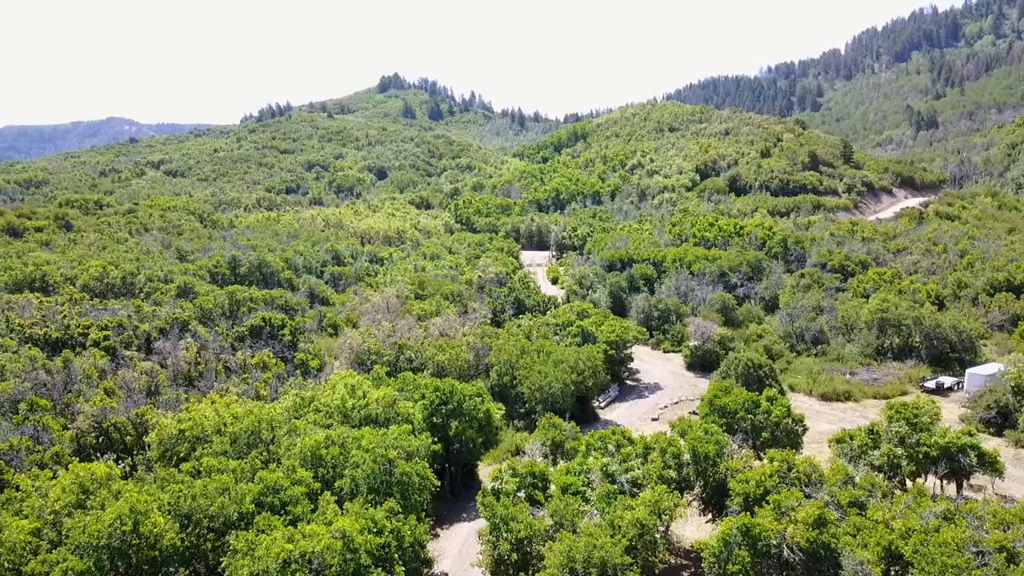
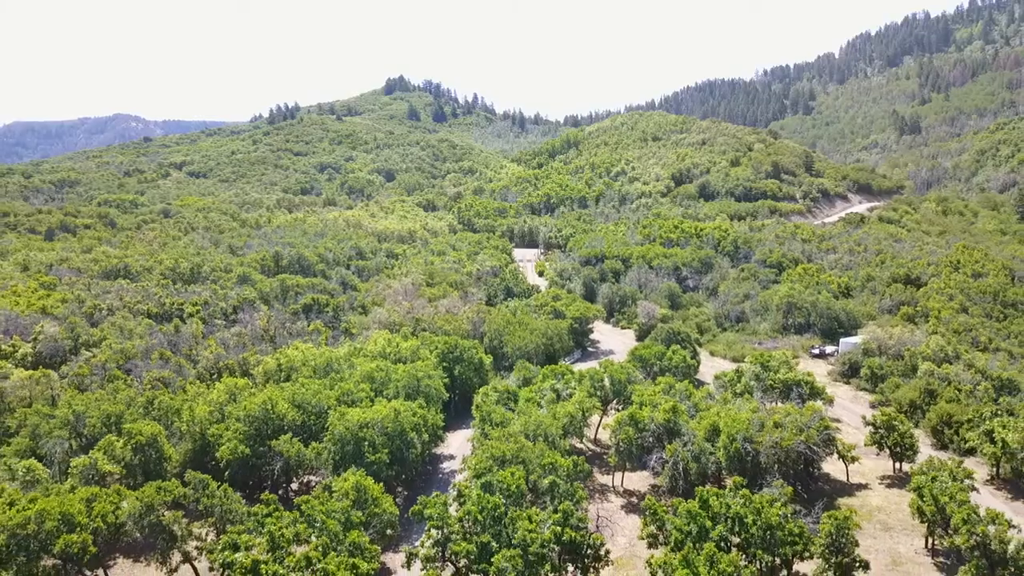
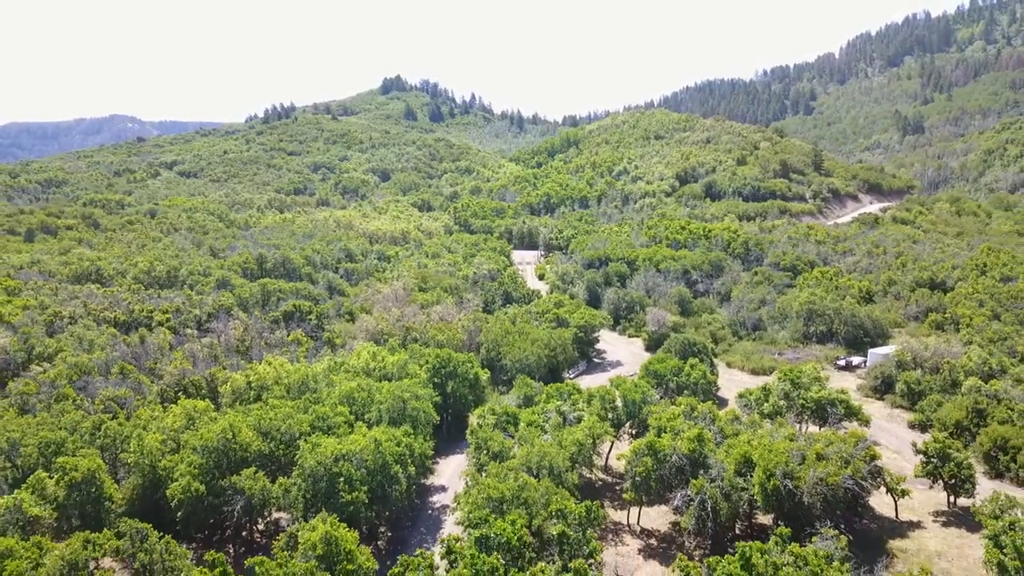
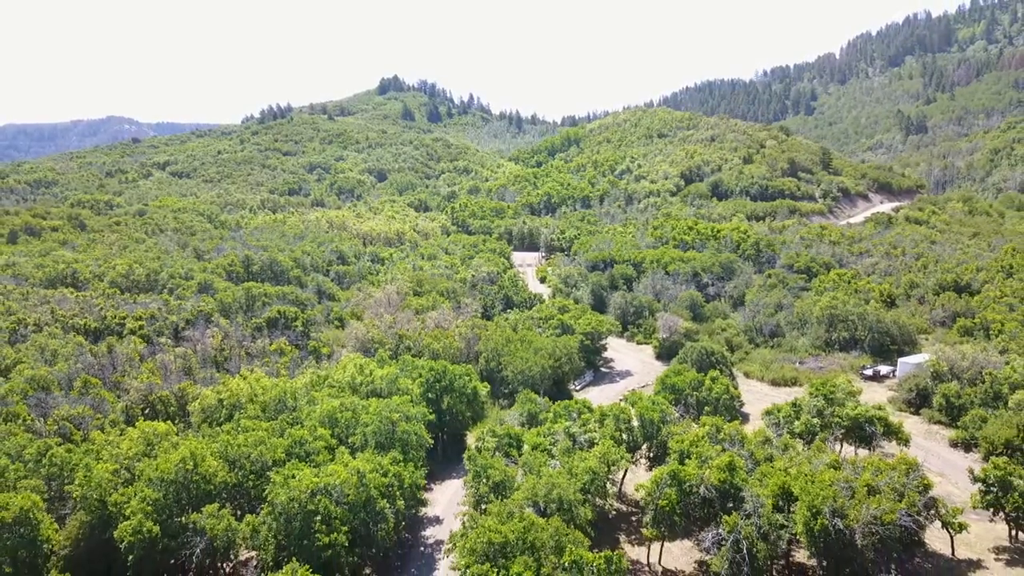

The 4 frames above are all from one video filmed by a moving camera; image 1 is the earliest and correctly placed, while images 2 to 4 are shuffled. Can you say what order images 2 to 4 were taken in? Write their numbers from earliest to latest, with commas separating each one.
4, 3, 2
